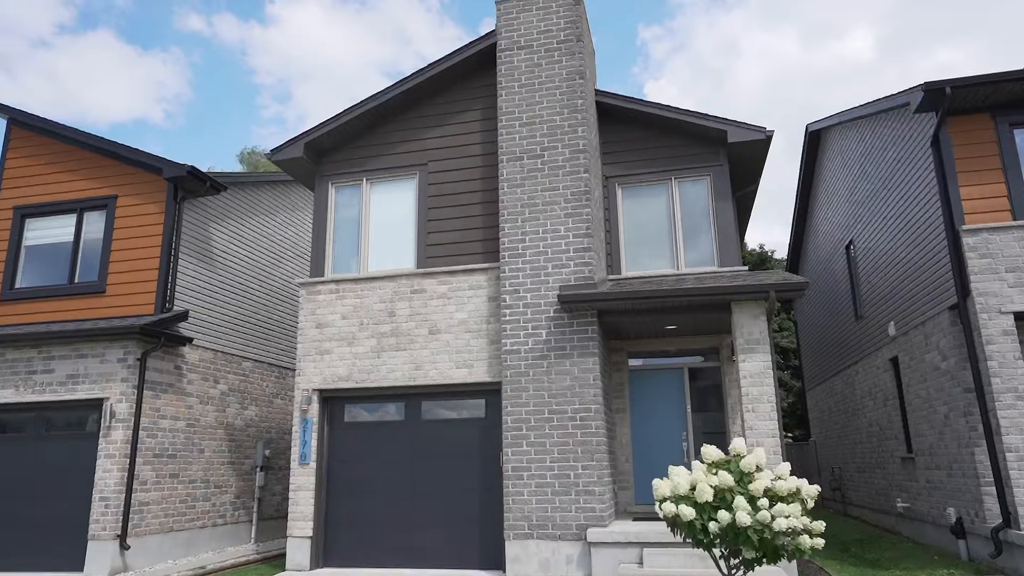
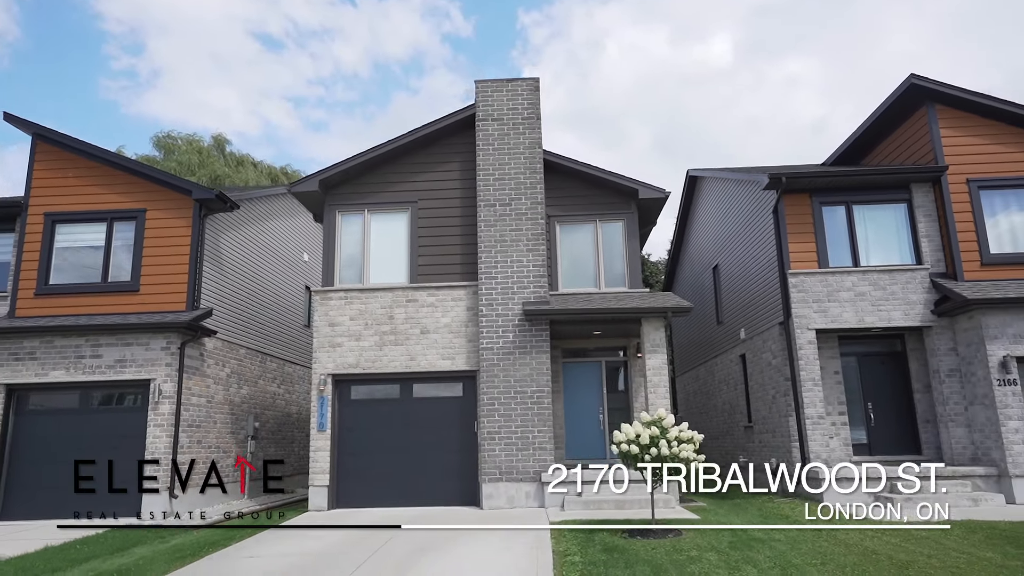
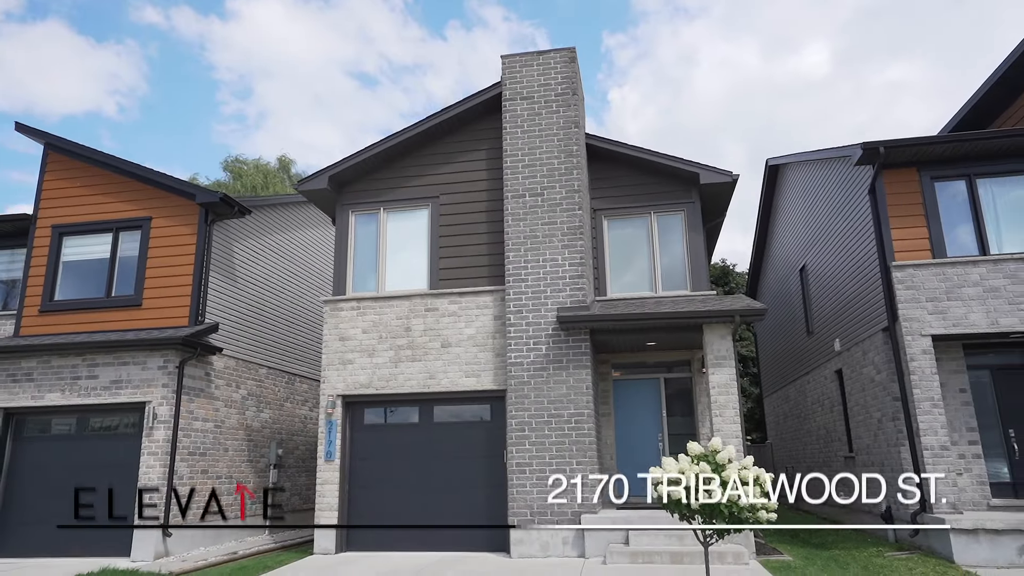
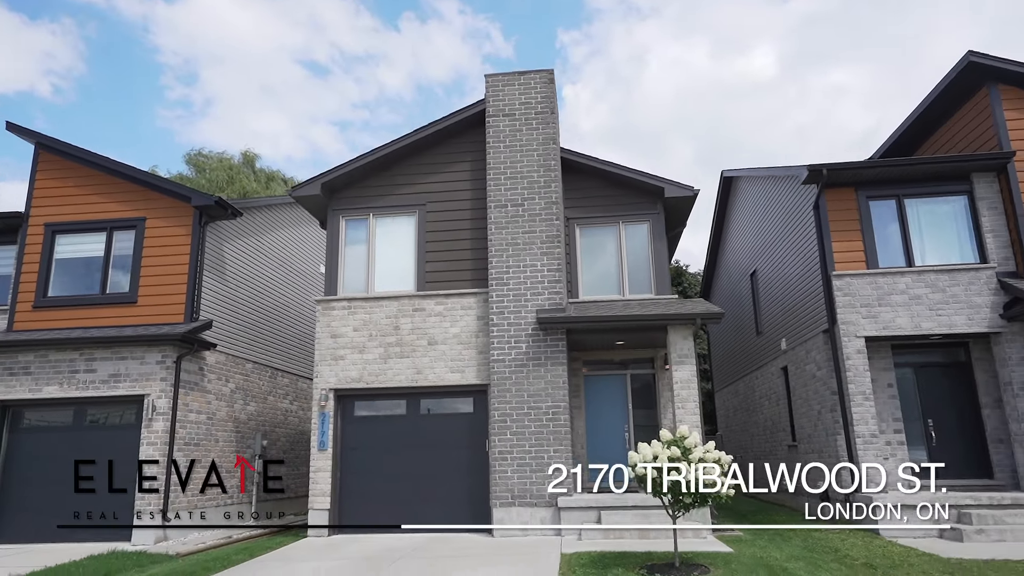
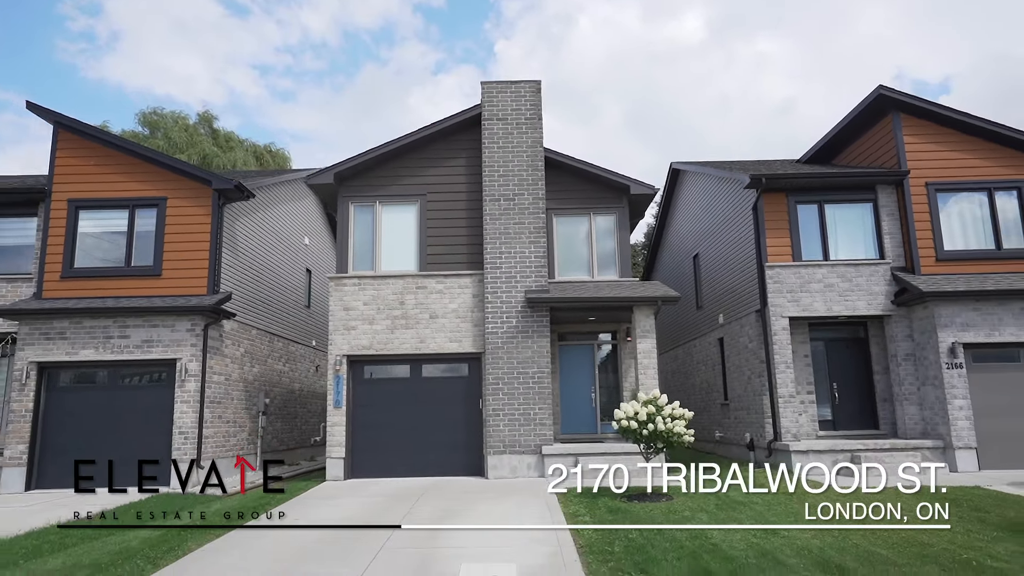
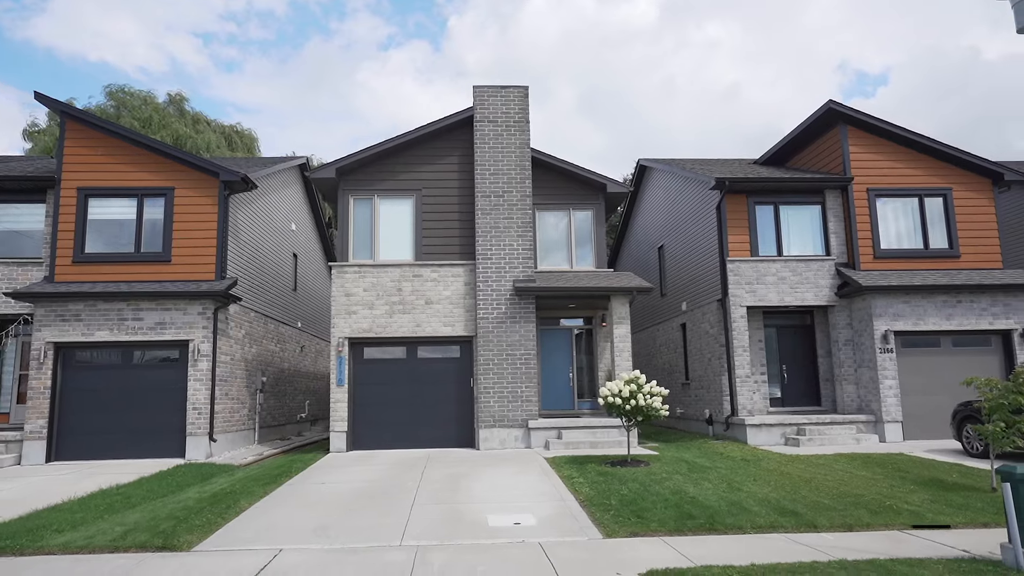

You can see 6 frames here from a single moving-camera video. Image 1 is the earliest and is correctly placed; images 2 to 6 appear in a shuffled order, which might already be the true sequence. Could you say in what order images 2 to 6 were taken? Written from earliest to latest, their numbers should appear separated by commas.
3, 4, 2, 5, 6
